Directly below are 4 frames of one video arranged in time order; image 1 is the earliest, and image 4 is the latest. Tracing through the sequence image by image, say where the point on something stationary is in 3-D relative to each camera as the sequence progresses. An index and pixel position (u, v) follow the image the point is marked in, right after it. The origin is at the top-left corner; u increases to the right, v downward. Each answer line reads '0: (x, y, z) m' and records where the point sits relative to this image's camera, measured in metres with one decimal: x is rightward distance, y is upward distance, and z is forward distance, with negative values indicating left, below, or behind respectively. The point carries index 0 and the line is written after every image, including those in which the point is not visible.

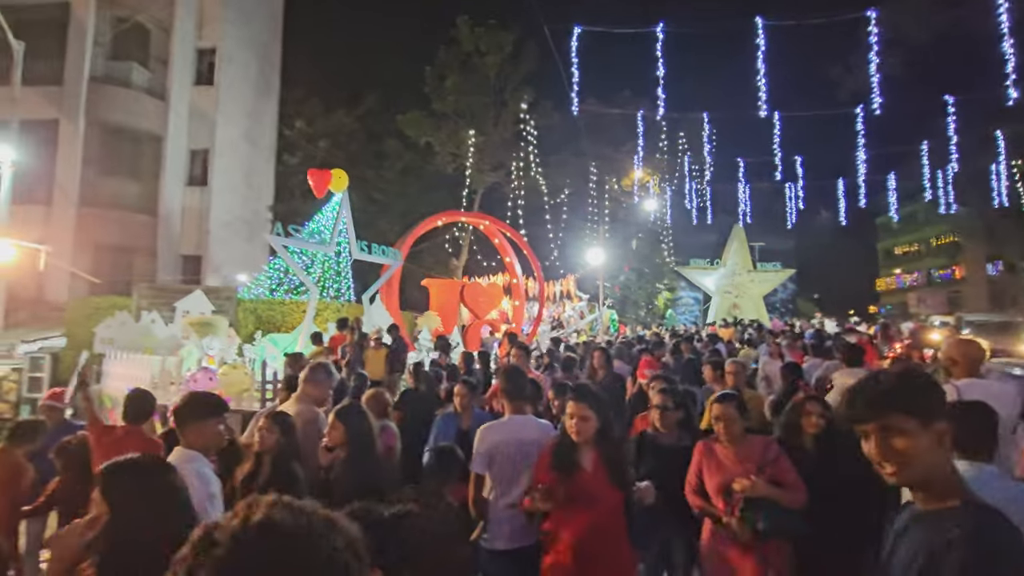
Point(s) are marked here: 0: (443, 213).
0: (-2.3, +2.5, +17.4) m
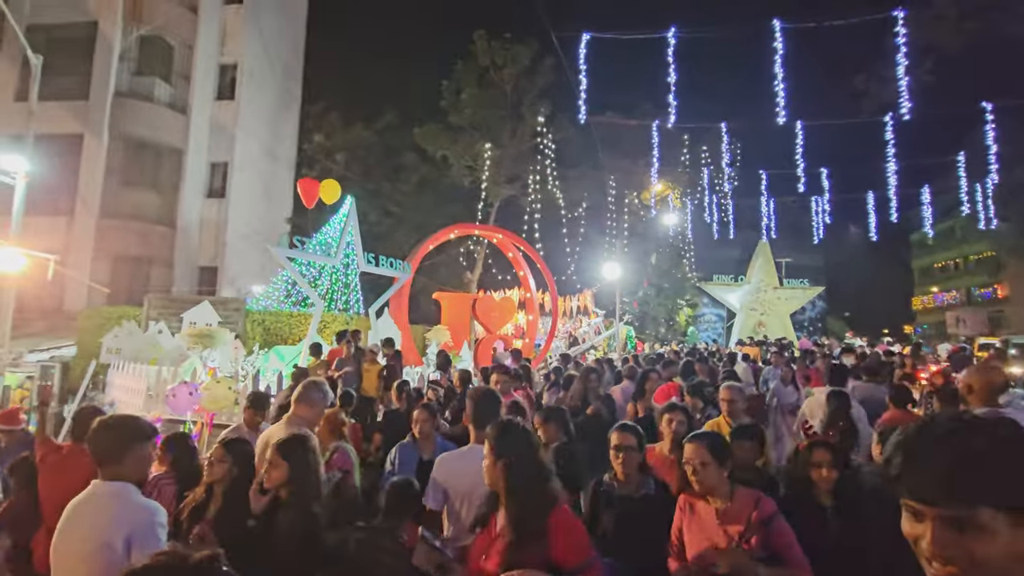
0: (-1.8, +2.1, +17.1) m
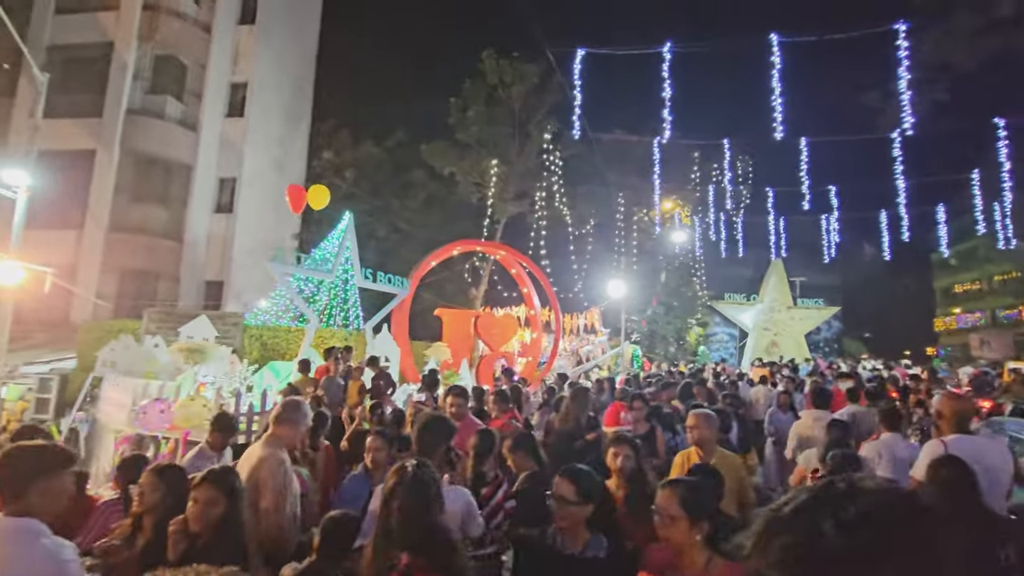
0: (-1.7, +1.5, +17.0) m
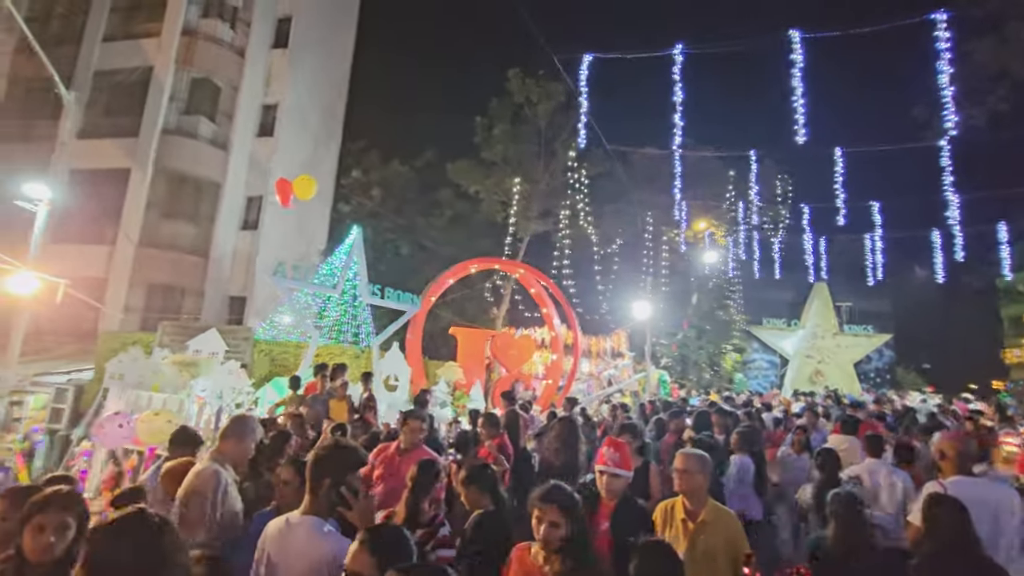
0: (-1.2, +0.9, +16.6) m
